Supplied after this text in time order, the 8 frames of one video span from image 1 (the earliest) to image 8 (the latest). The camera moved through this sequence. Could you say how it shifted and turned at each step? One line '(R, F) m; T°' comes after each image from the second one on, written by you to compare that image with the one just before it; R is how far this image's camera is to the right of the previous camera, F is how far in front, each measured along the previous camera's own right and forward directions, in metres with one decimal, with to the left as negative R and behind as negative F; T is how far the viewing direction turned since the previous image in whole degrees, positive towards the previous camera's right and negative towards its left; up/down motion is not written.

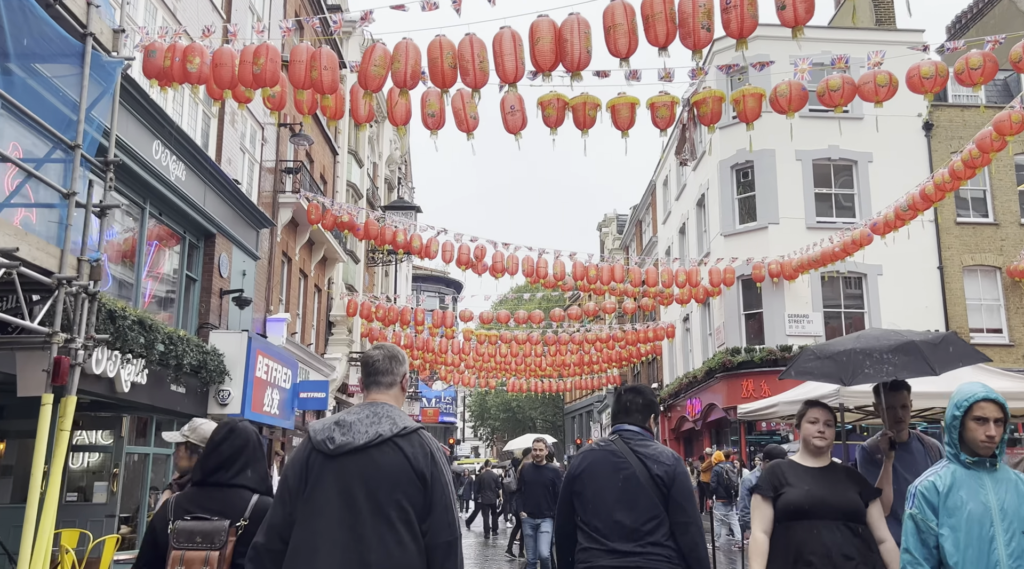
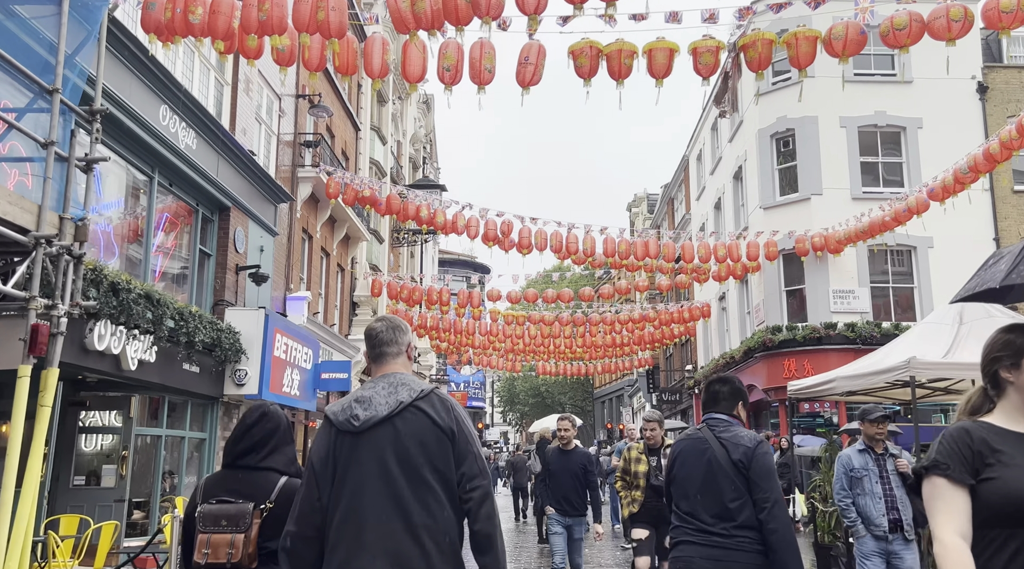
(0.0, +0.8) m; -2°
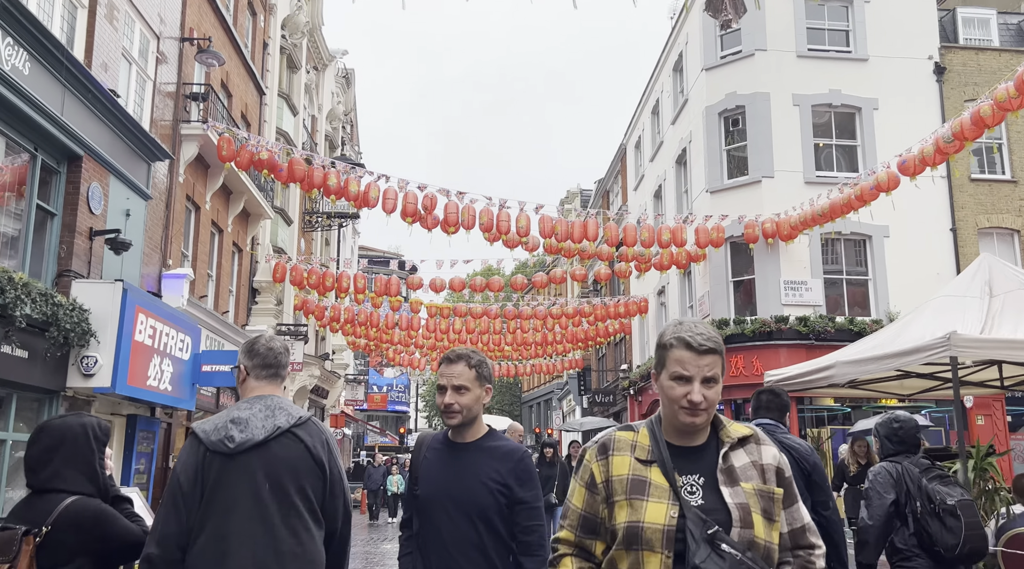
(+0.2, +2.1) m; +4°
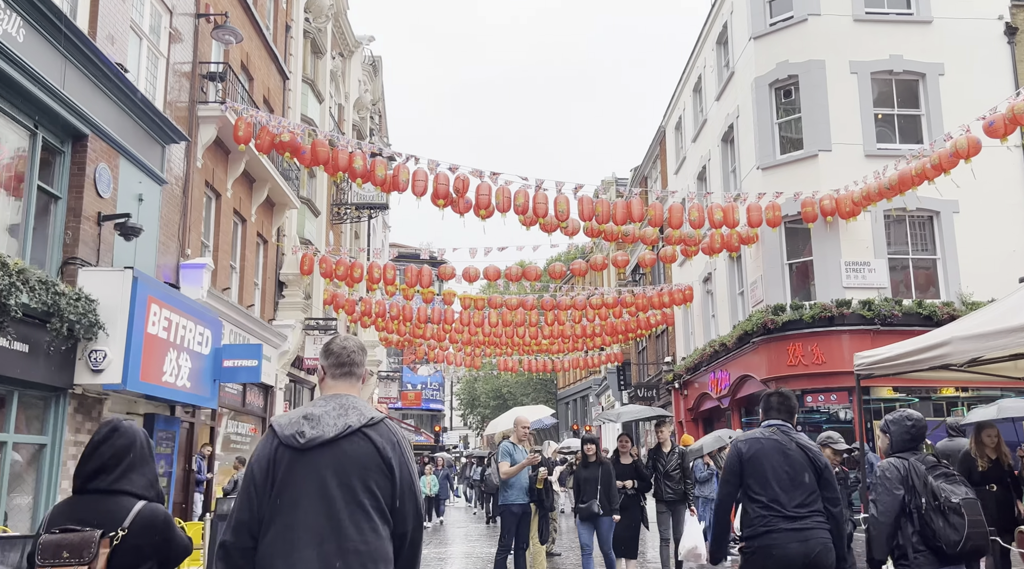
(-0.2, +1.1) m; -2°
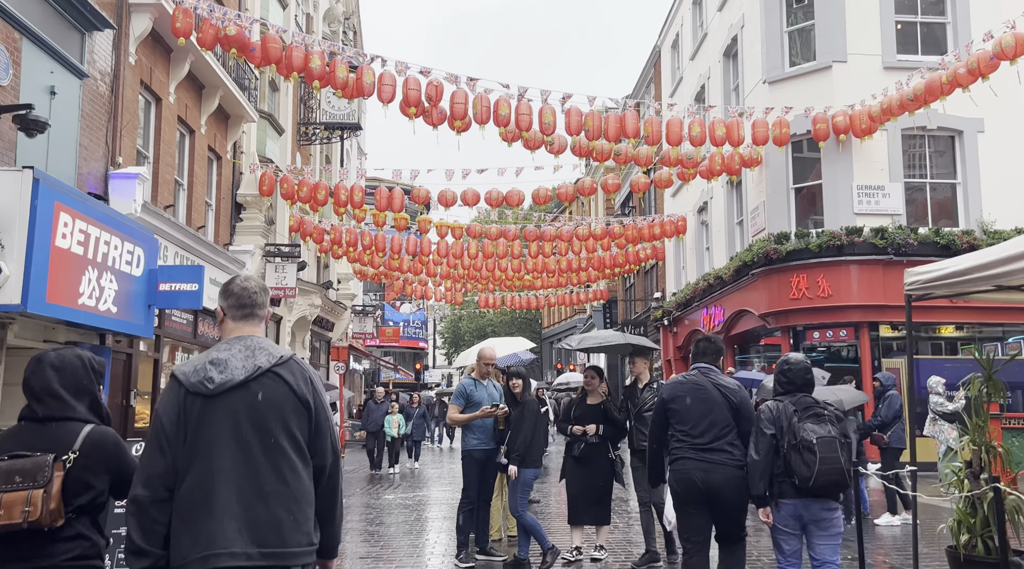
(+0.1, +1.5) m; +1°
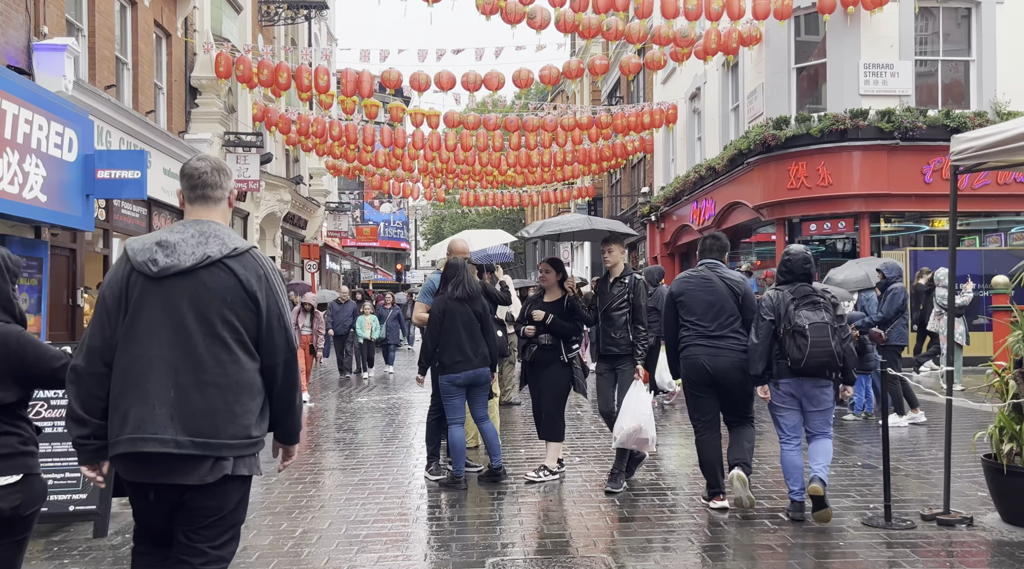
(+0.1, +1.0) m; +1°
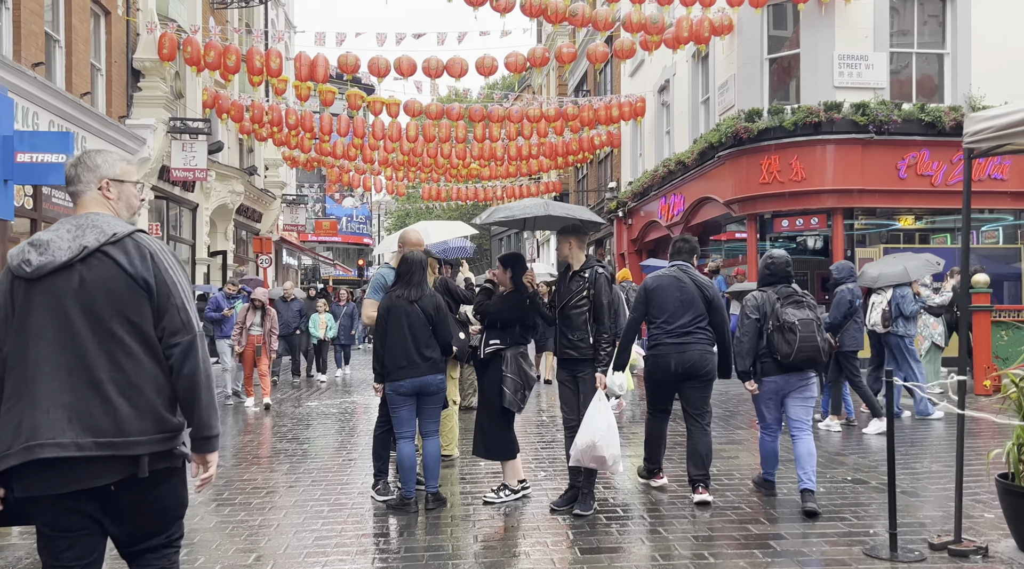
(0.0, +0.7) m; +2°
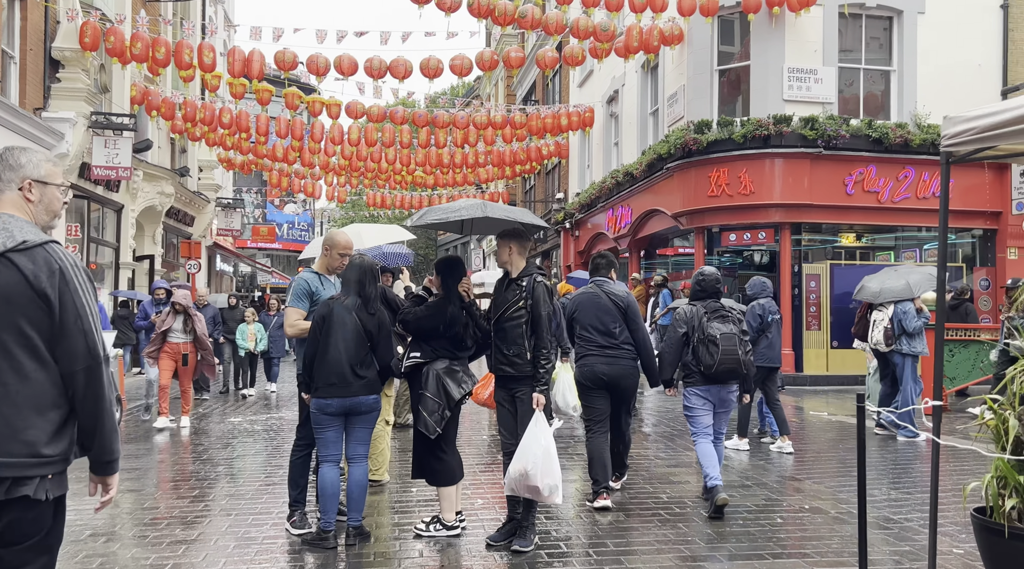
(0.0, +0.5) m; +3°
